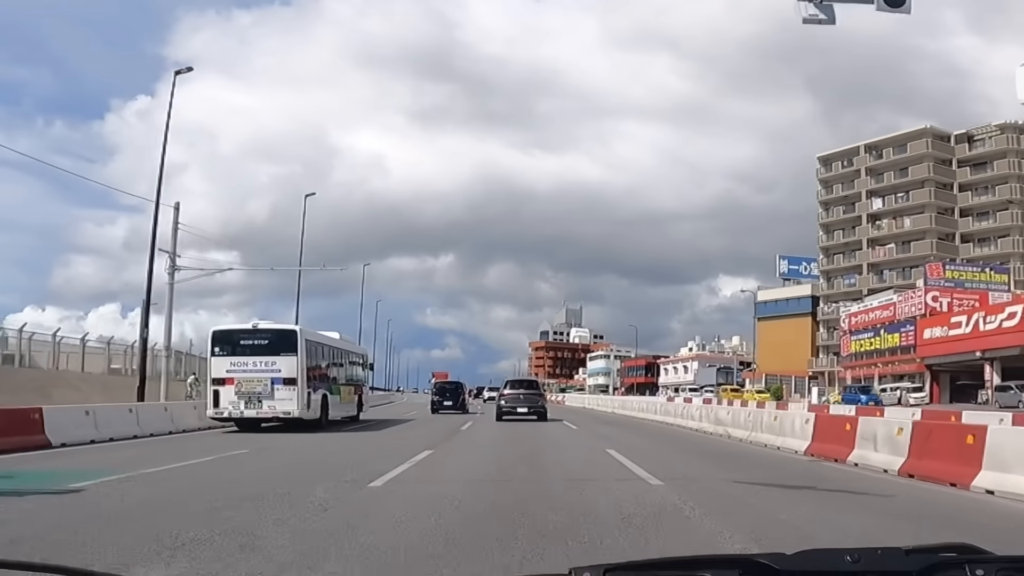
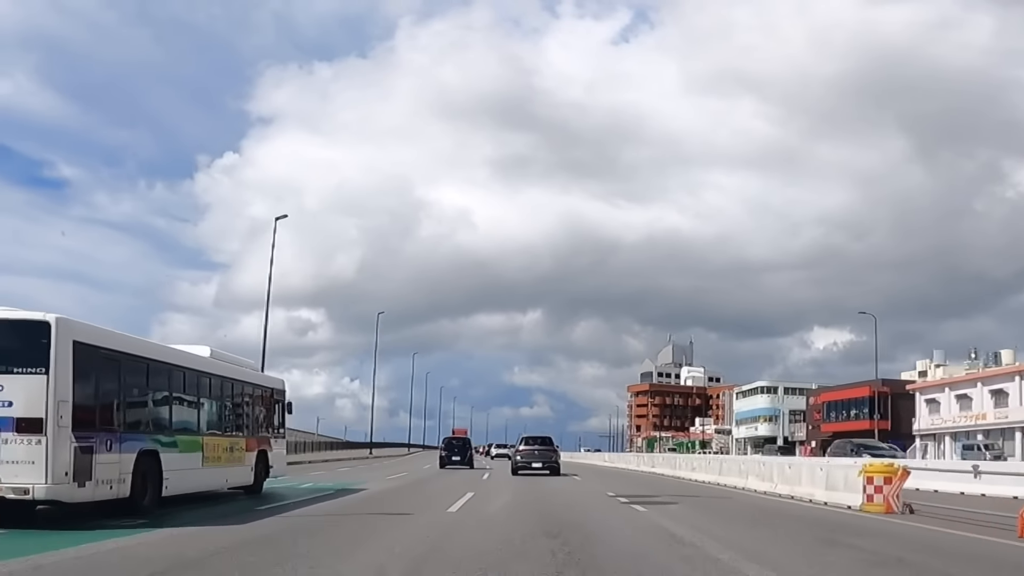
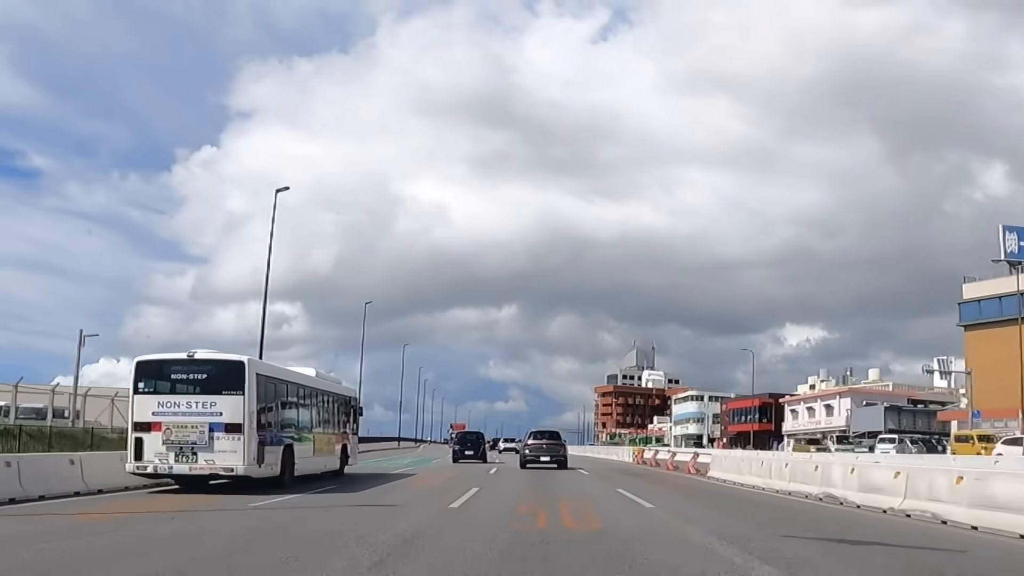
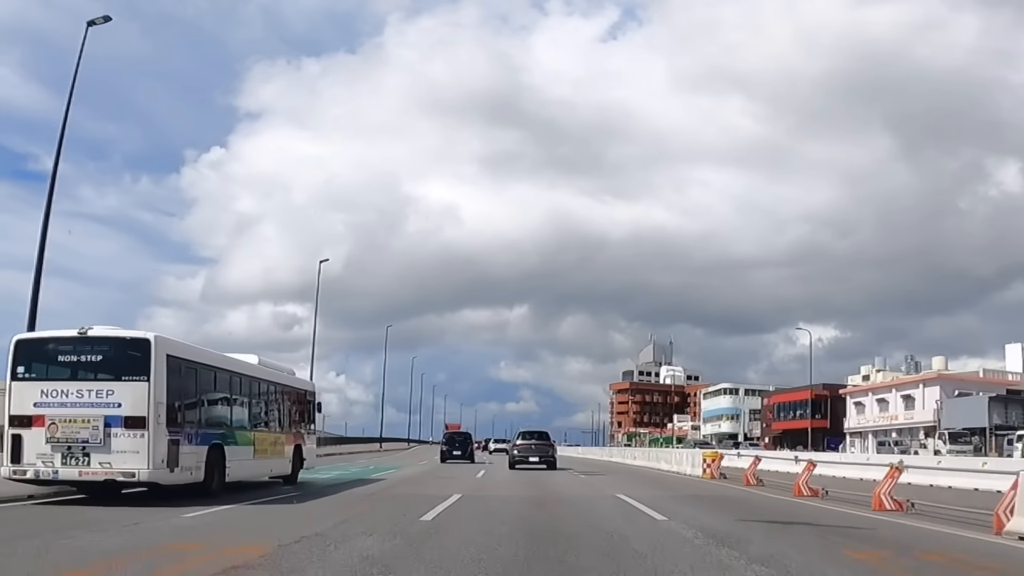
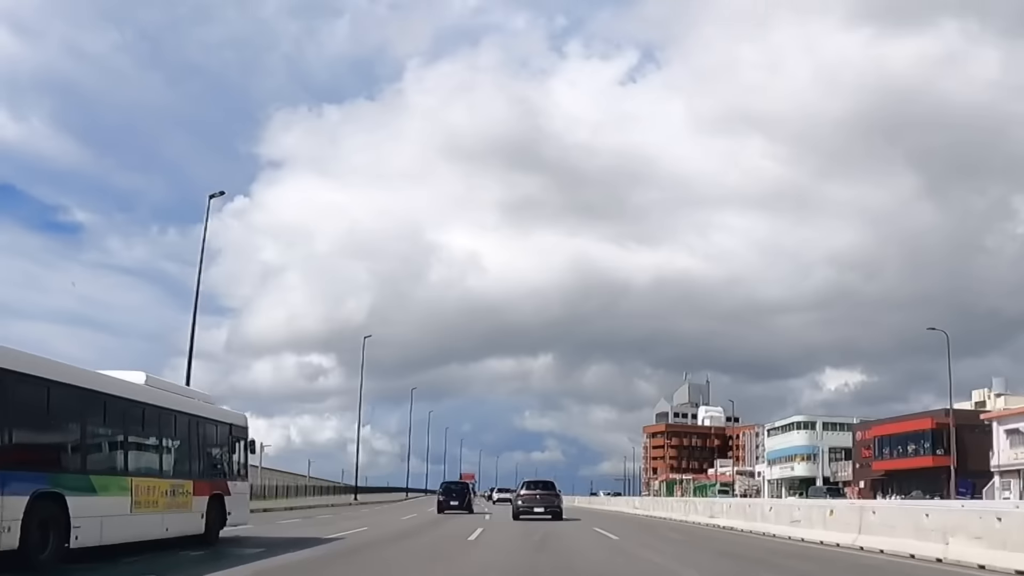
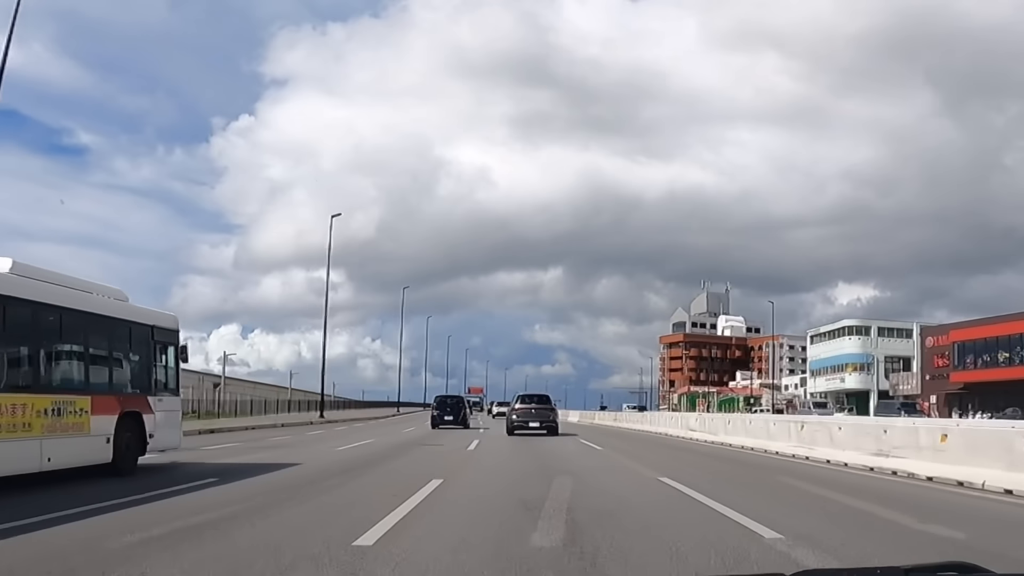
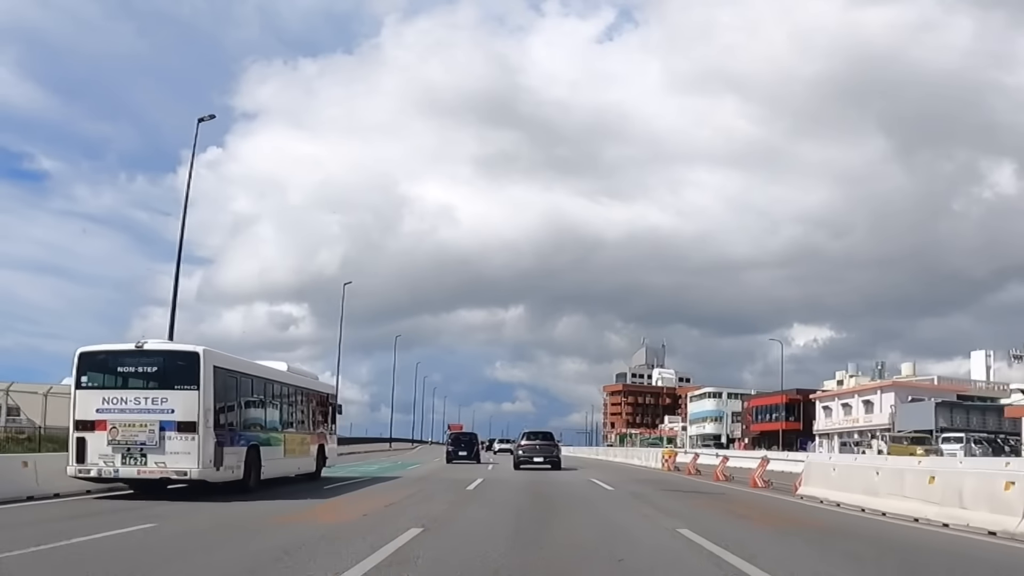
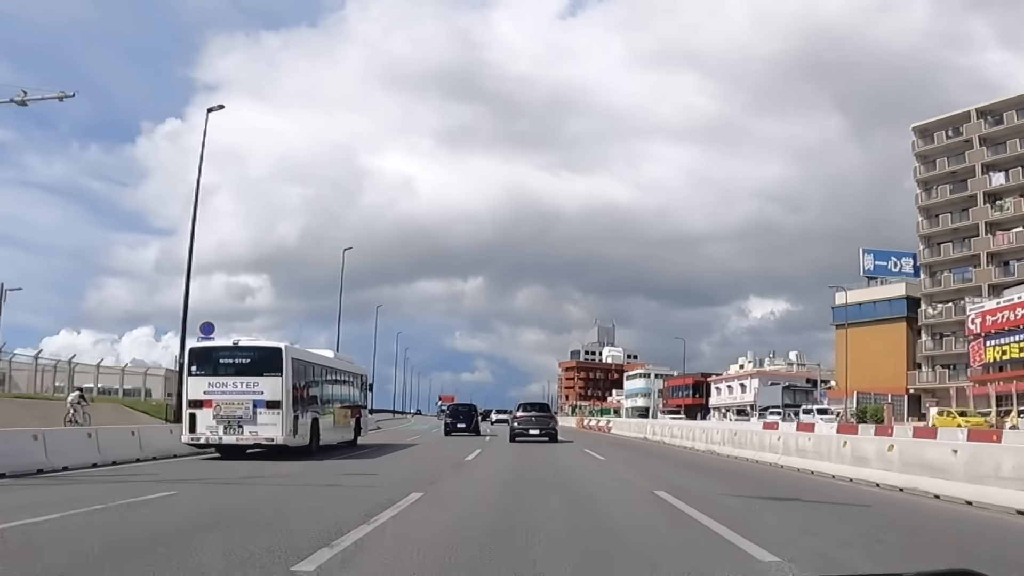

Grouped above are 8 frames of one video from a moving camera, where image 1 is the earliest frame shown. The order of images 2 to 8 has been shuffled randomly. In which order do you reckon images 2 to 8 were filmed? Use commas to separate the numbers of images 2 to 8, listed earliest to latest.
8, 3, 7, 4, 2, 5, 6
